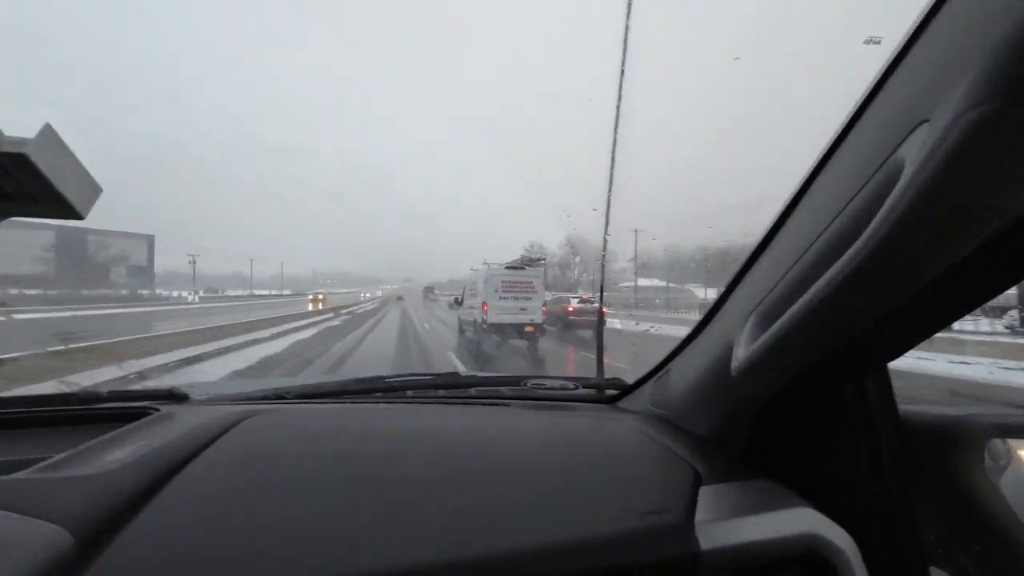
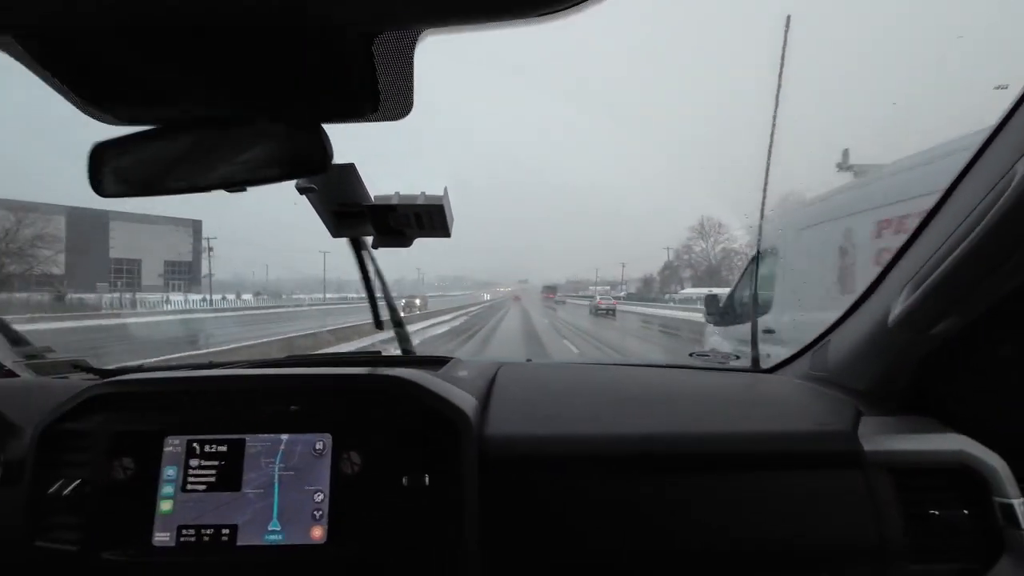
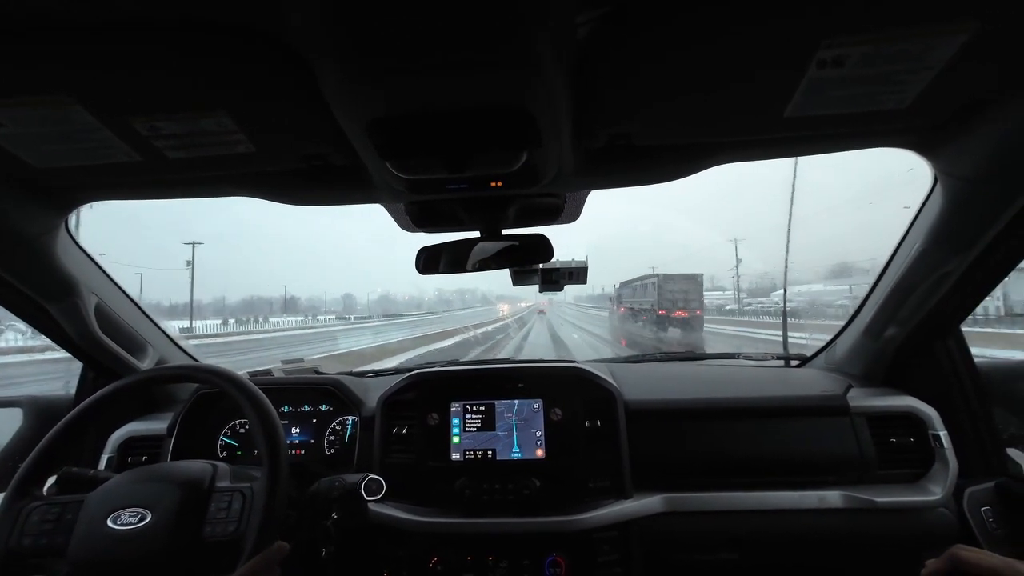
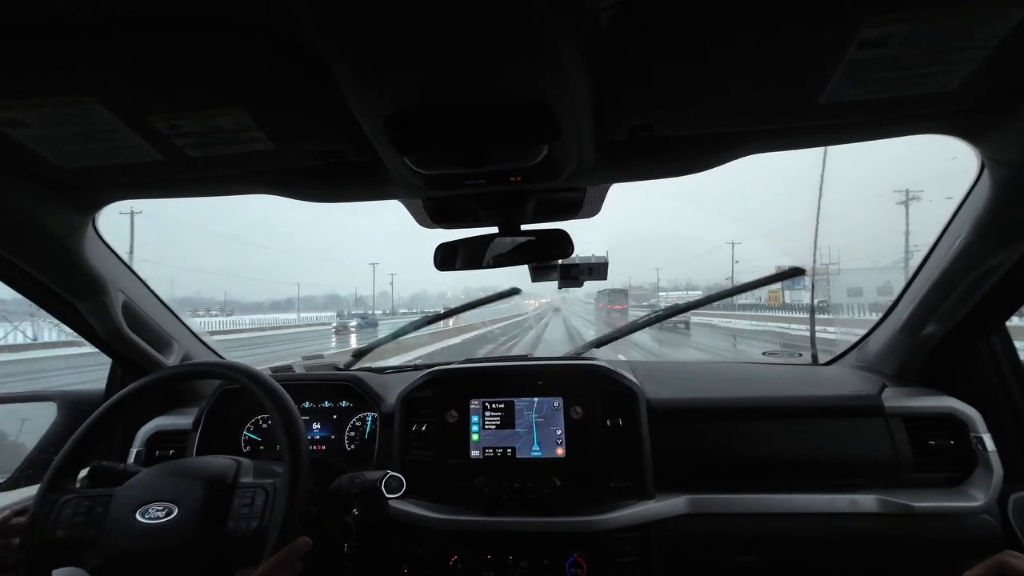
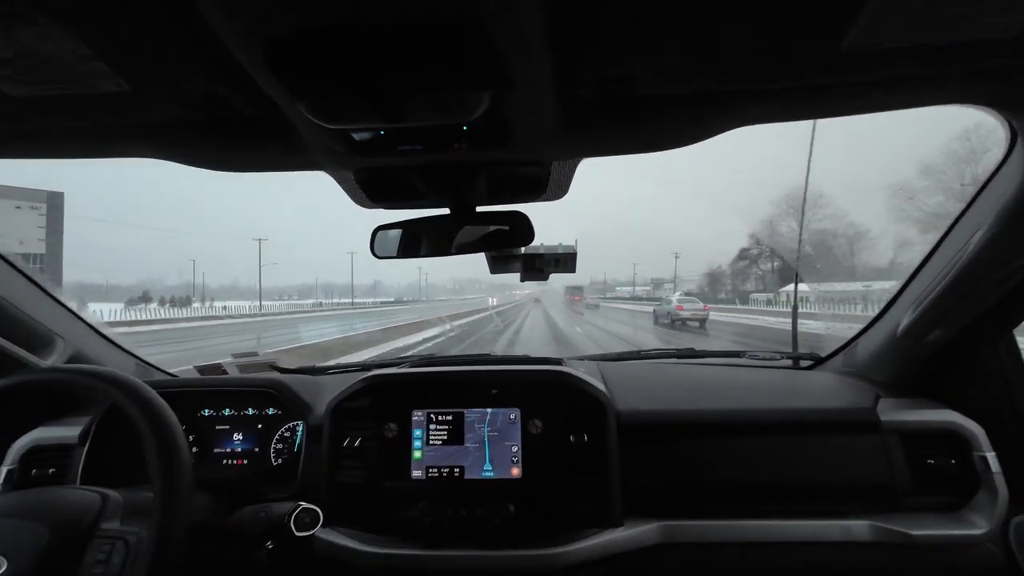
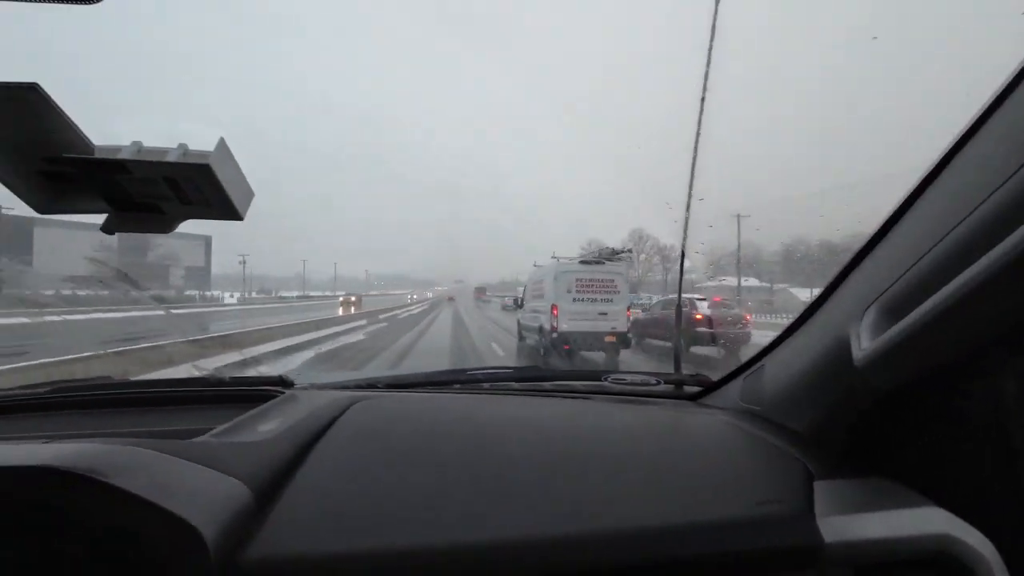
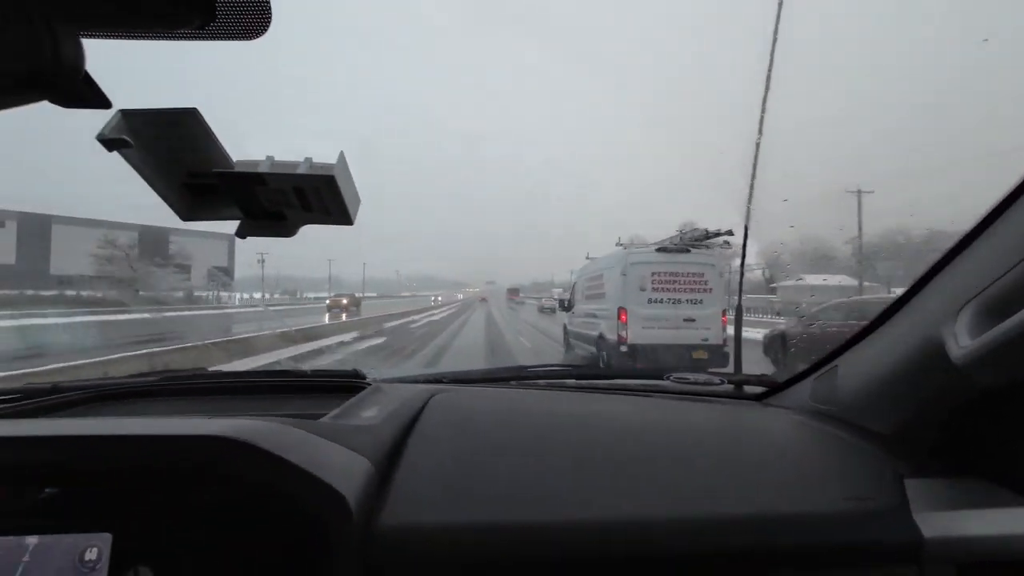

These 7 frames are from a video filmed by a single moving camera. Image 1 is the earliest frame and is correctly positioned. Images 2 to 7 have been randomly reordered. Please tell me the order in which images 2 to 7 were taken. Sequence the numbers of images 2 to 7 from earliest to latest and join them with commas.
6, 7, 2, 5, 4, 3
